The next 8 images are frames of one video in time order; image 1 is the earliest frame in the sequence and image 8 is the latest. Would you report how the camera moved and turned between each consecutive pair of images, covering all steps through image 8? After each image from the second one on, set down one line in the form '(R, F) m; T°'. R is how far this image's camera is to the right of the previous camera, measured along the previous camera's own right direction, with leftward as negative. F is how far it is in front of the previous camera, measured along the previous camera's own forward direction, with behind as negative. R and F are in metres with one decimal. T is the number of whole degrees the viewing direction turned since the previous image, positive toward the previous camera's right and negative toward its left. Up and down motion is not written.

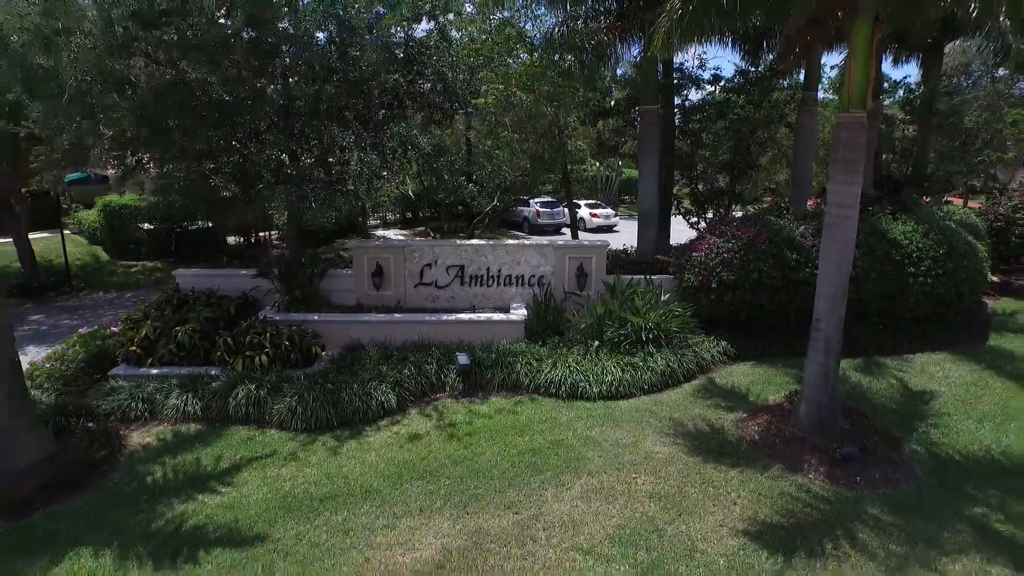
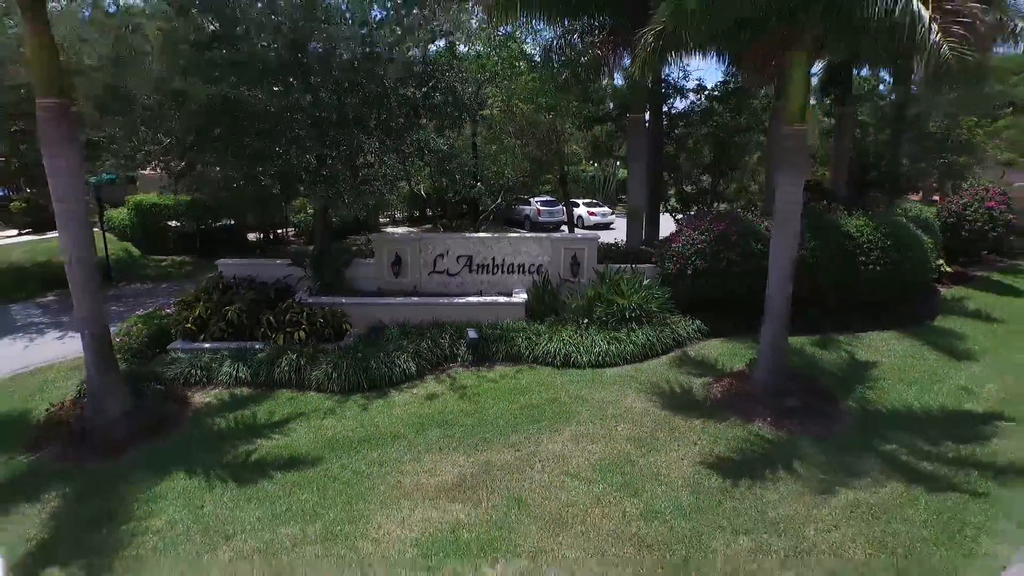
(0.0, -1.0) m; 0°
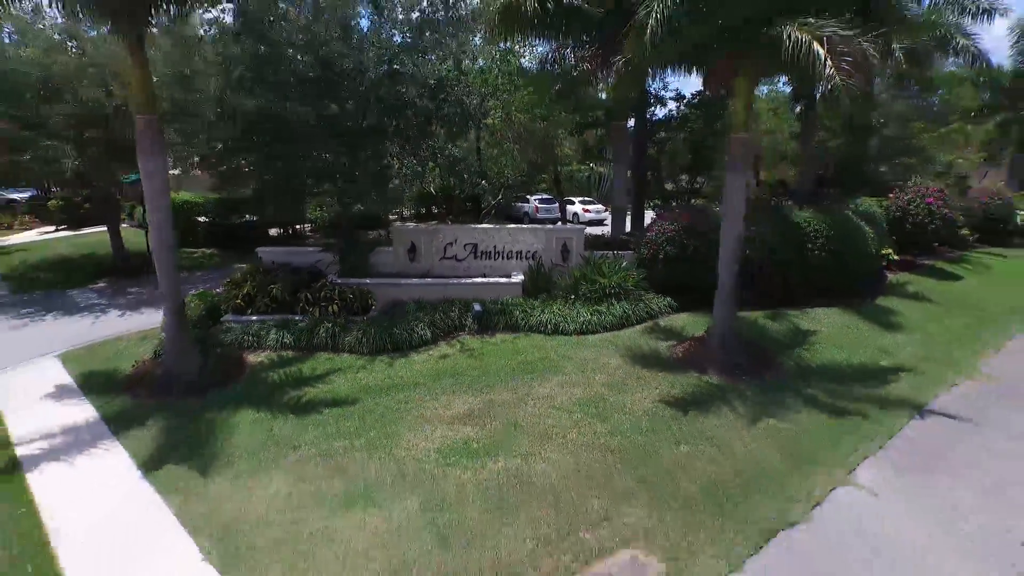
(0.0, -1.4) m; 0°
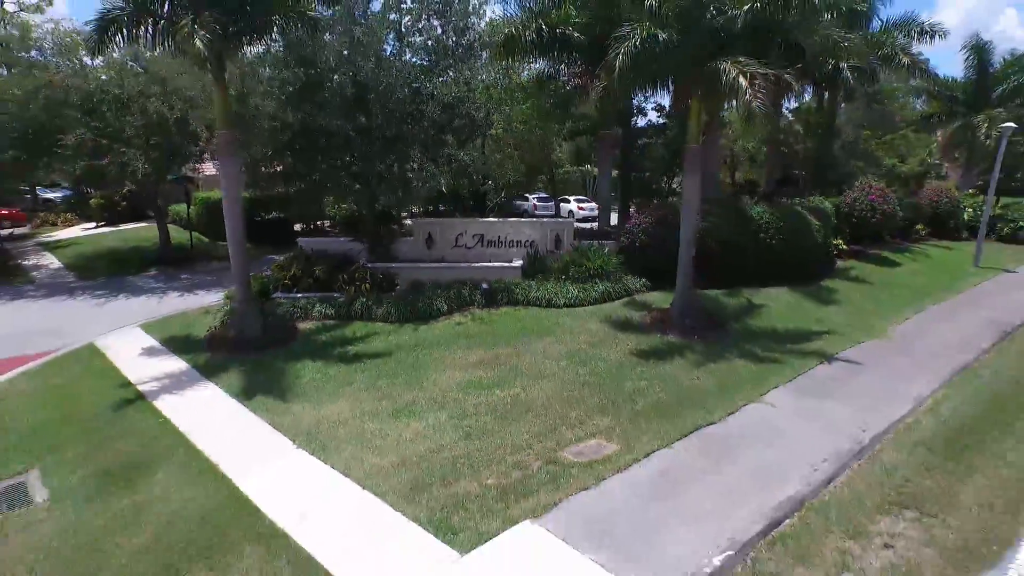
(0.0, -1.8) m; 0°
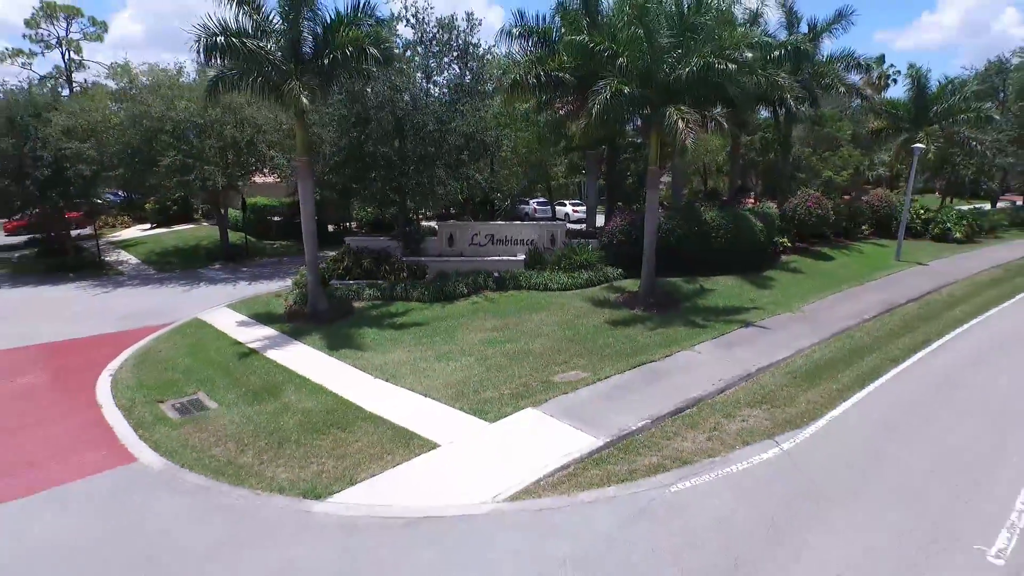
(-0.1, -3.0) m; 0°
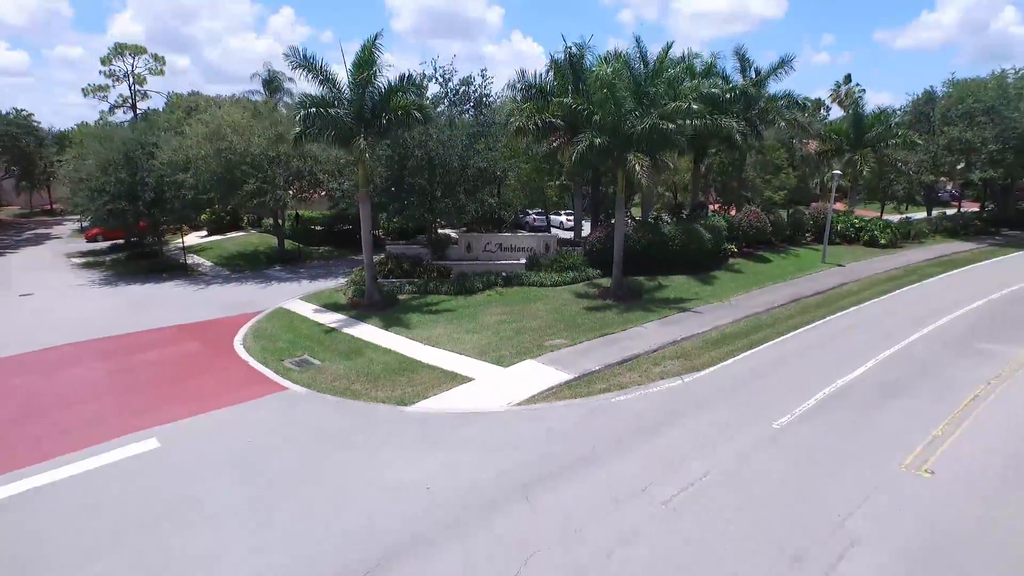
(-0.1, -4.3) m; 0°
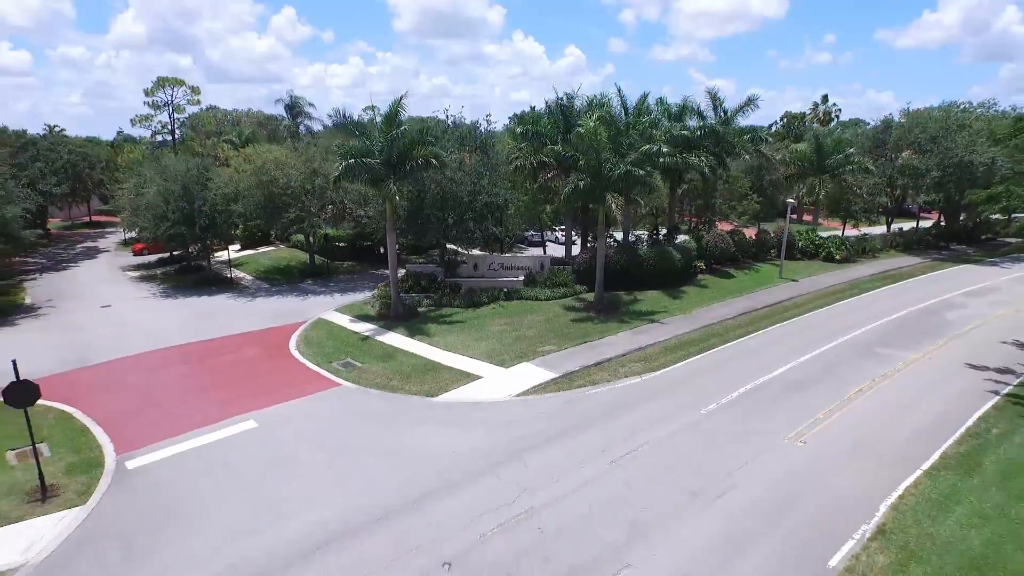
(0.0, -3.4) m; 0°
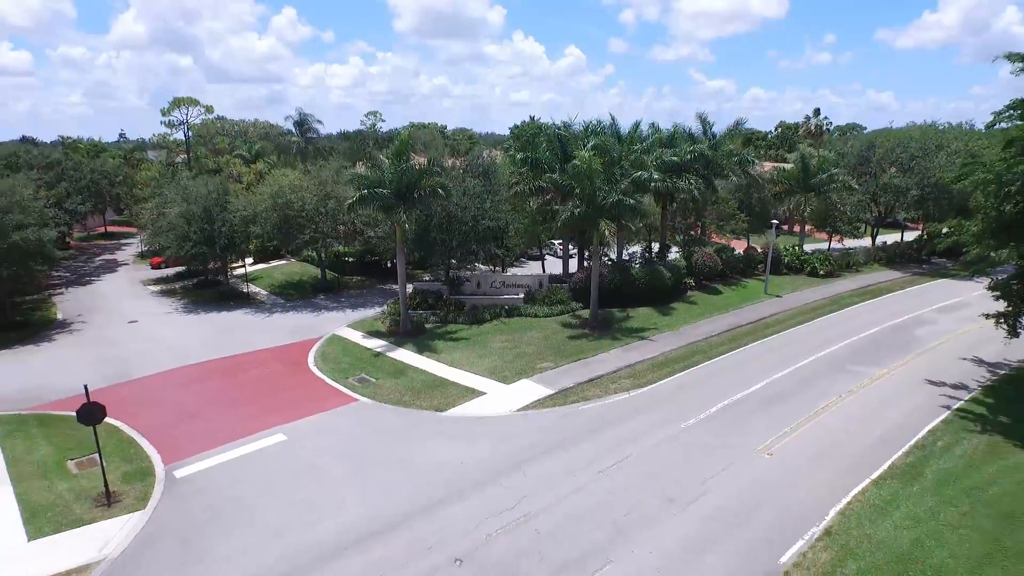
(0.0, -1.5) m; 0°
